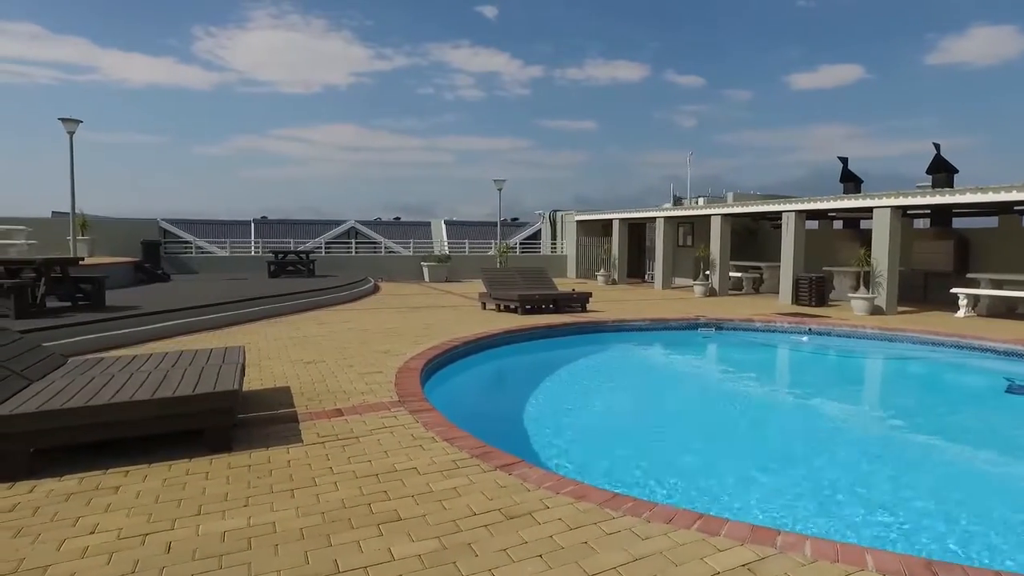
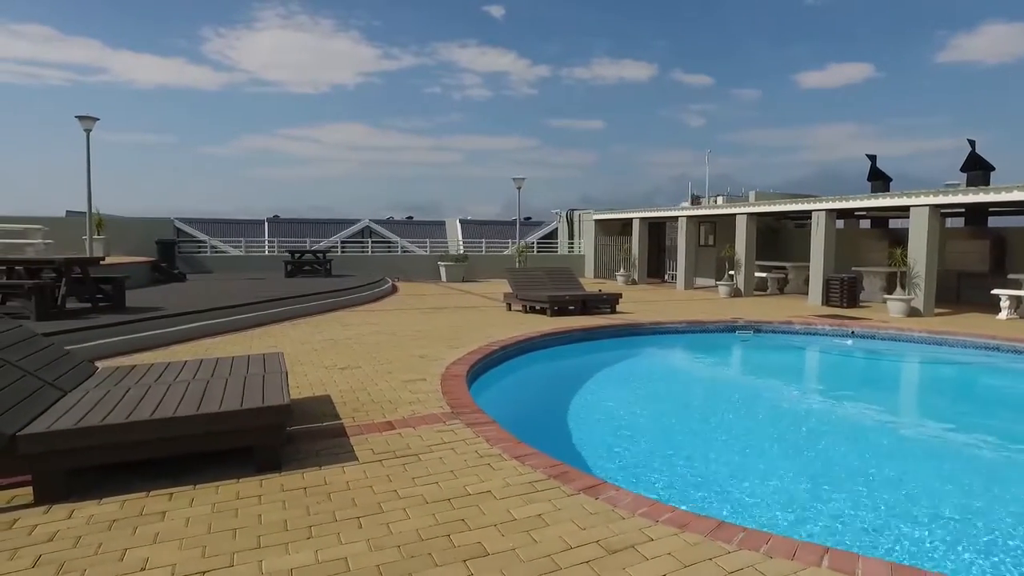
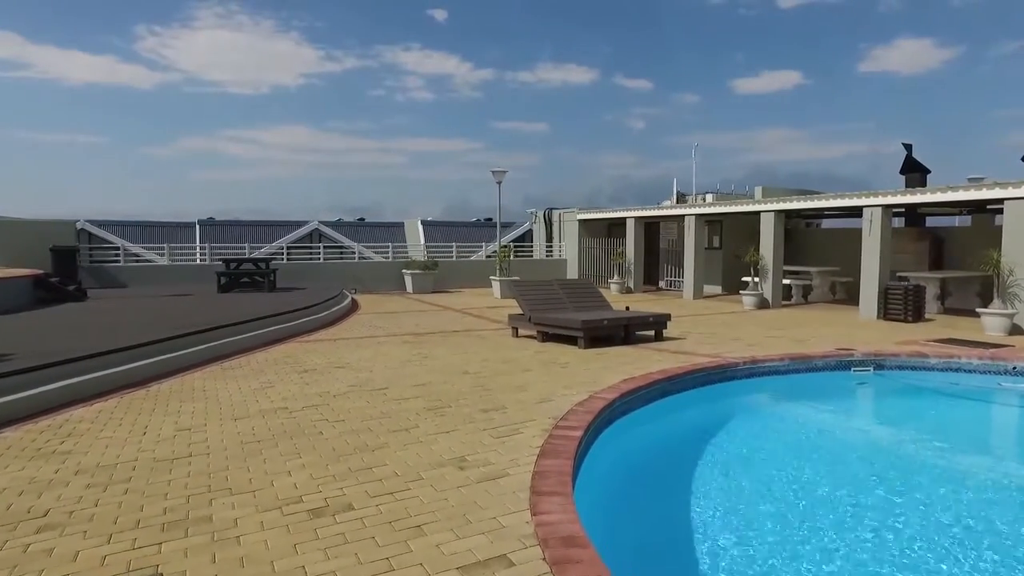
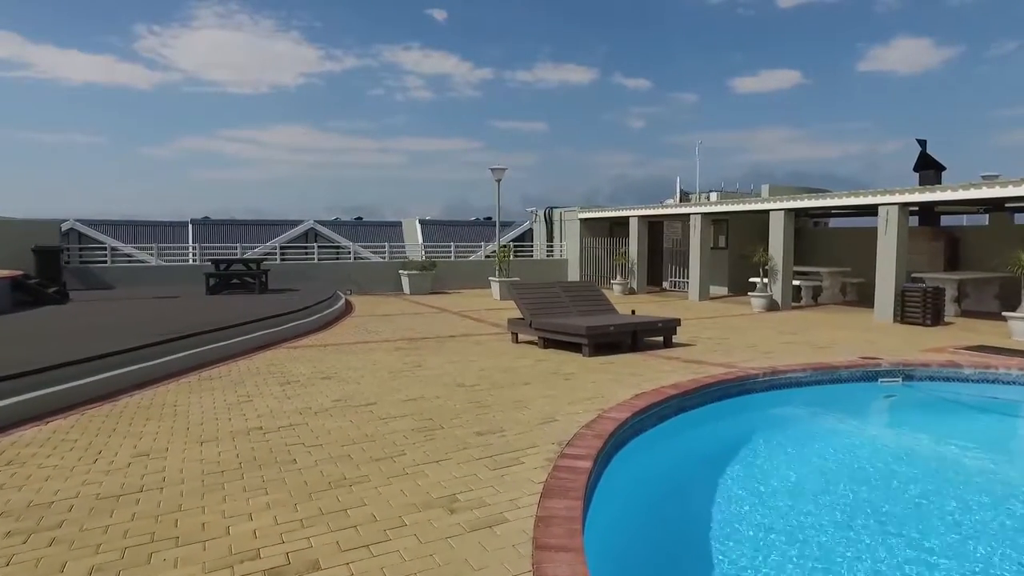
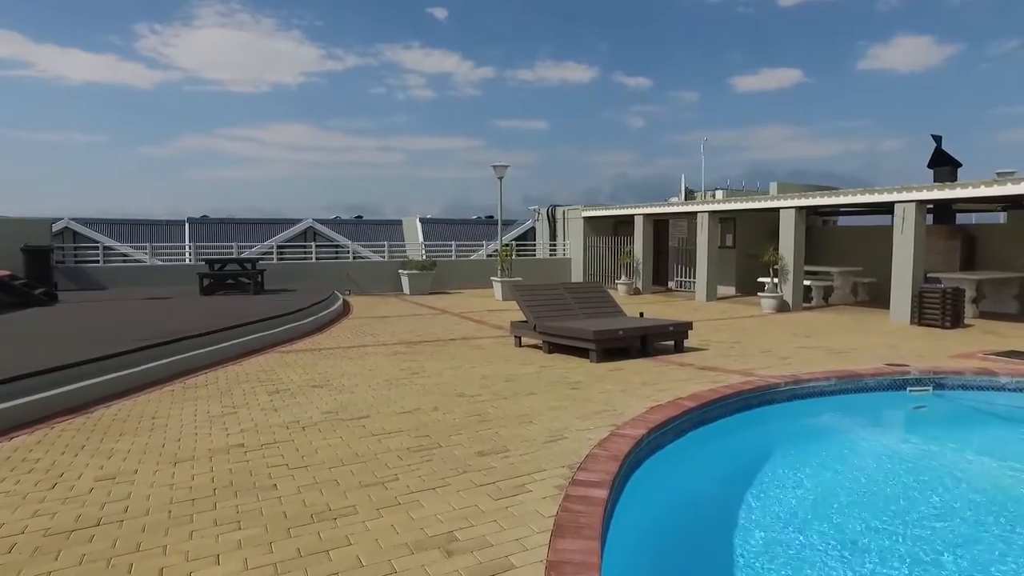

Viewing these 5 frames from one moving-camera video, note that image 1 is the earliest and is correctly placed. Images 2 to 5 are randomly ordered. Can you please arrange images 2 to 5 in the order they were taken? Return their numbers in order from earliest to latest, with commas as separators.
2, 3, 4, 5
